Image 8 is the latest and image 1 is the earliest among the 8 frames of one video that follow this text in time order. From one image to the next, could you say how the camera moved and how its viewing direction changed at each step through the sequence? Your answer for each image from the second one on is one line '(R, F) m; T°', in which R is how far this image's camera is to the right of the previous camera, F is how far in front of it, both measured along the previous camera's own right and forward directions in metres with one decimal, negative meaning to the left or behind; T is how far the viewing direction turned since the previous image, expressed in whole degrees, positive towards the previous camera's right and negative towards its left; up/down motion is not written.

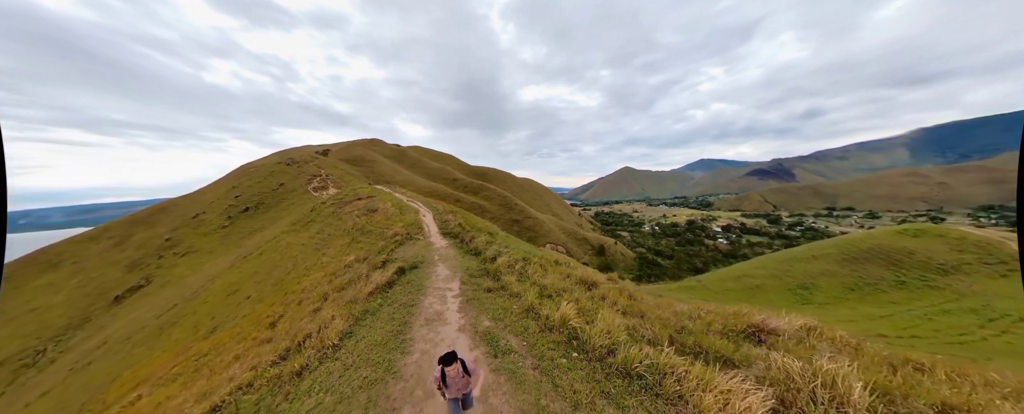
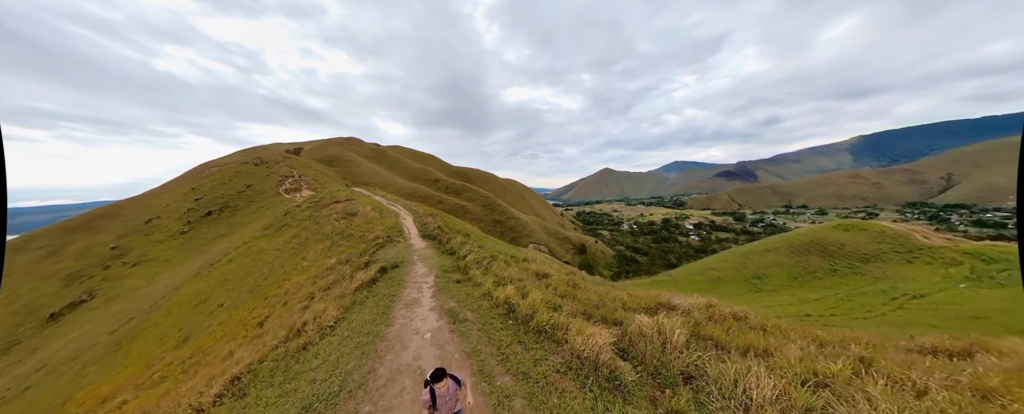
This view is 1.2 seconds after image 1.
(+0.3, -0.8) m; +4°
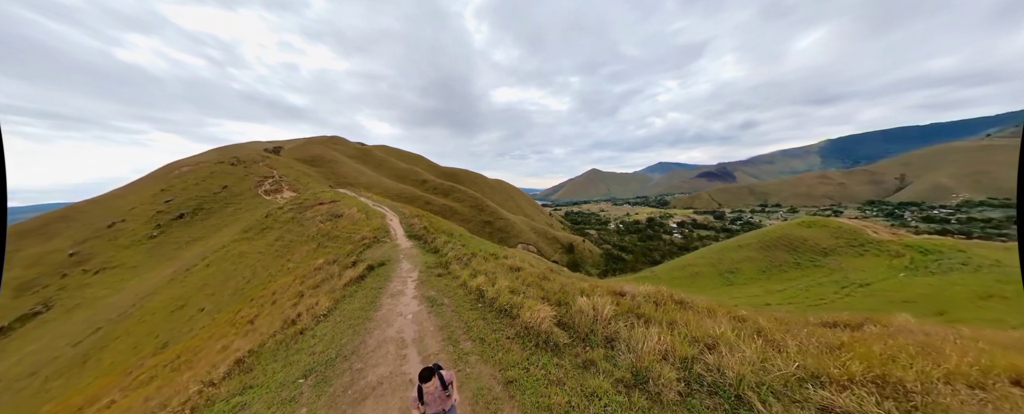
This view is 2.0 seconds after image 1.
(+0.3, -0.5) m; +2°
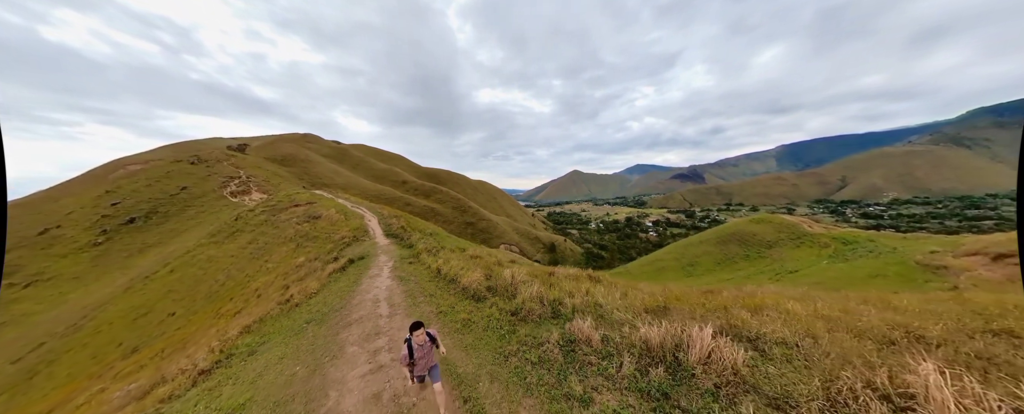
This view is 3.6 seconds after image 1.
(+0.6, -1.1) m; +4°
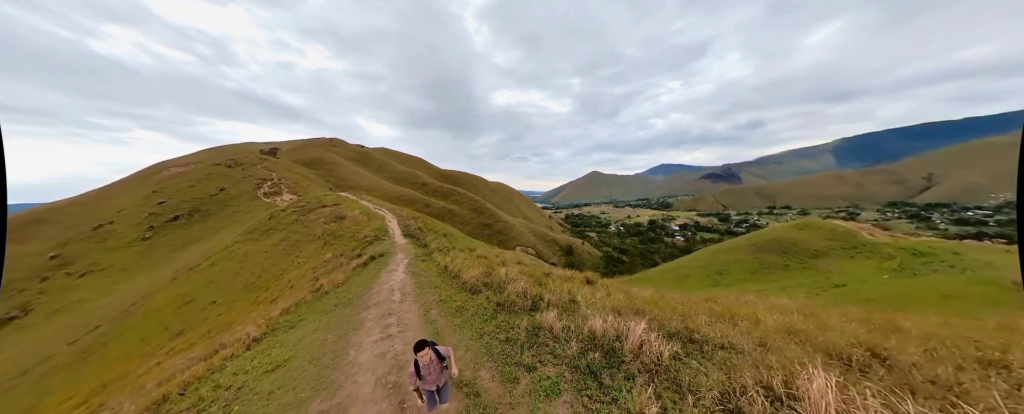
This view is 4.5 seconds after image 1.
(+0.9, +1.4) m; -4°
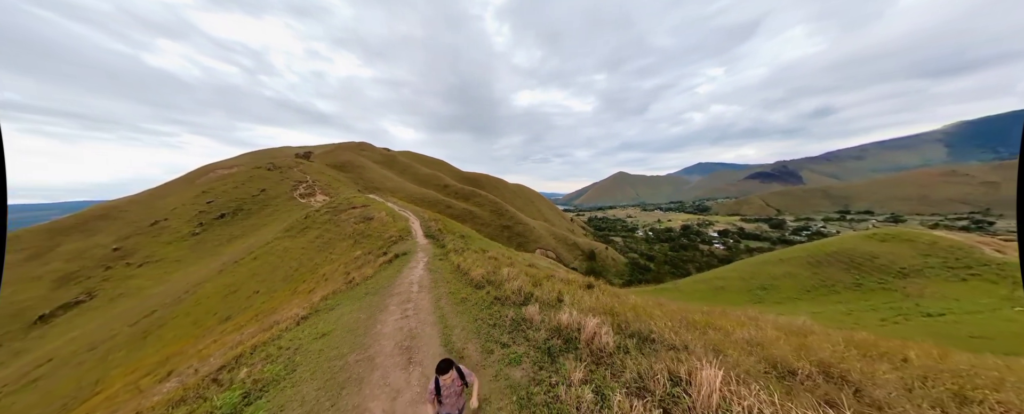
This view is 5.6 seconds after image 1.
(+2.5, +2.4) m; -6°
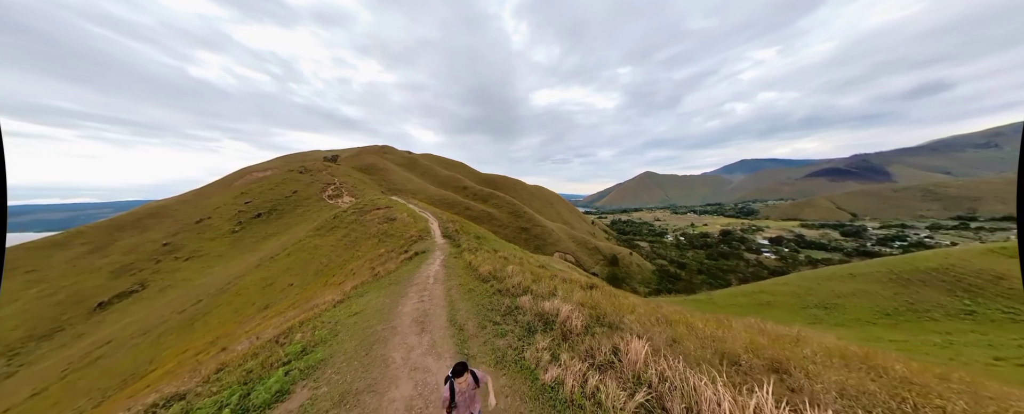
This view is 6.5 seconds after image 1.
(+2.6, +2.4) m; -6°
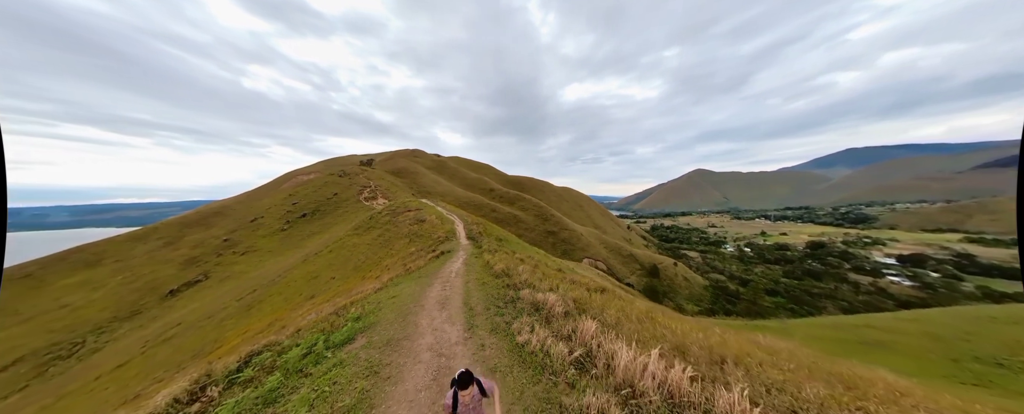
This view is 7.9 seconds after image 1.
(+4.2, +4.5) m; -10°
